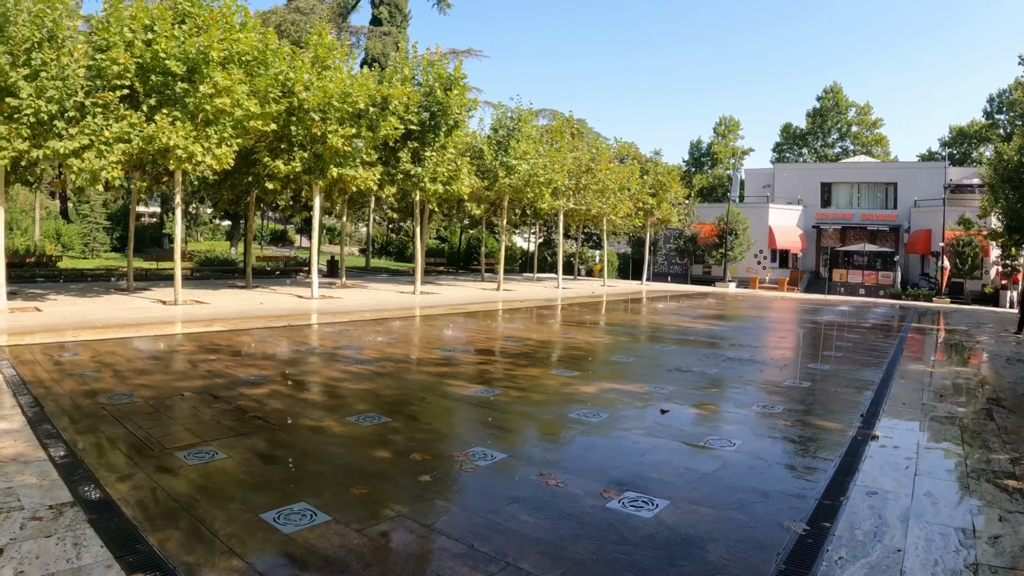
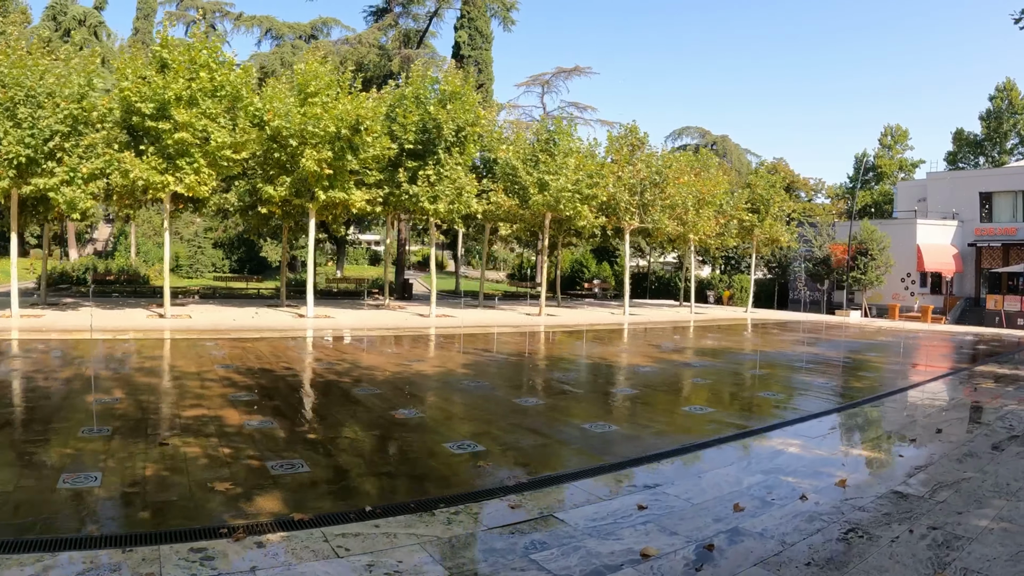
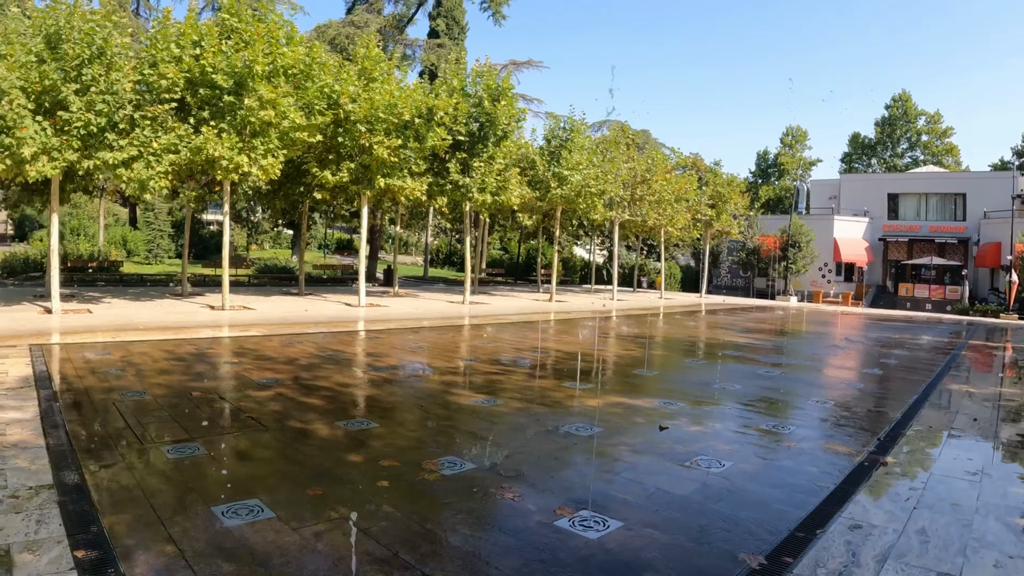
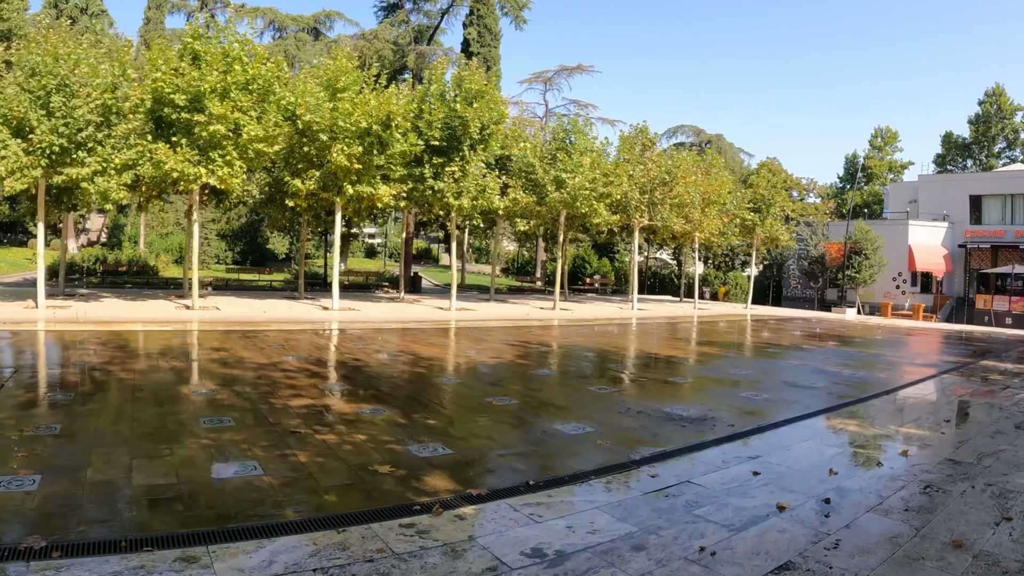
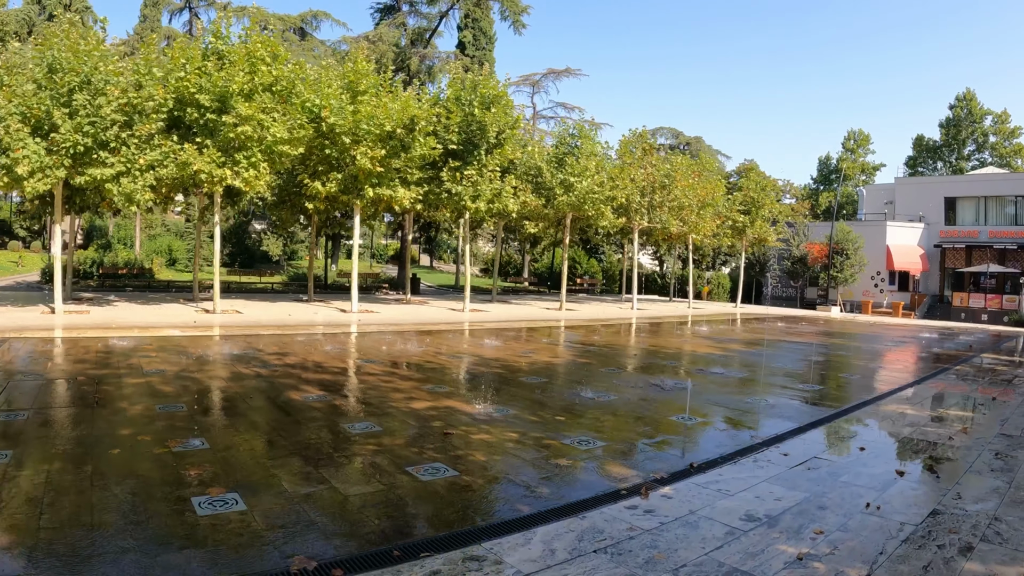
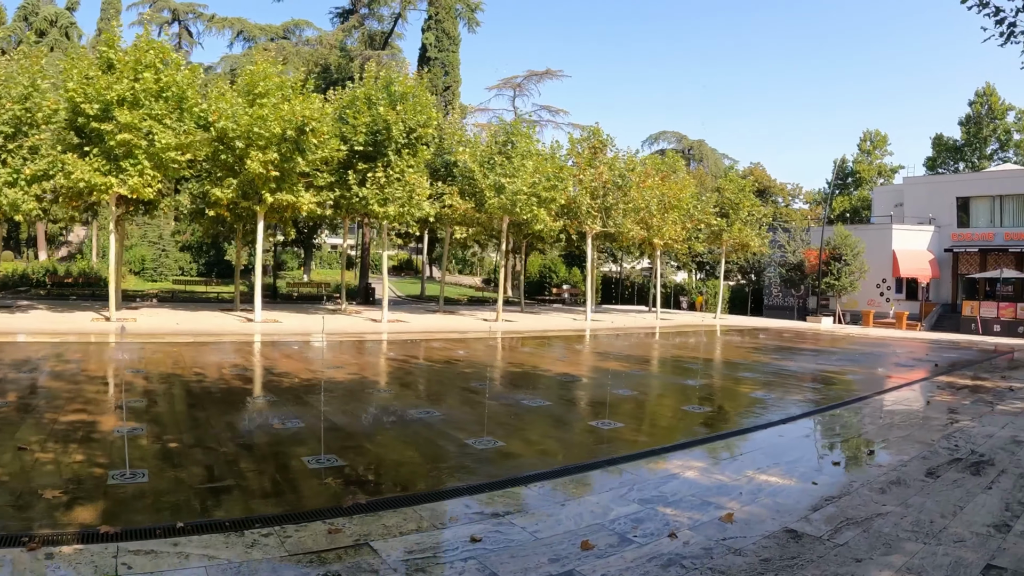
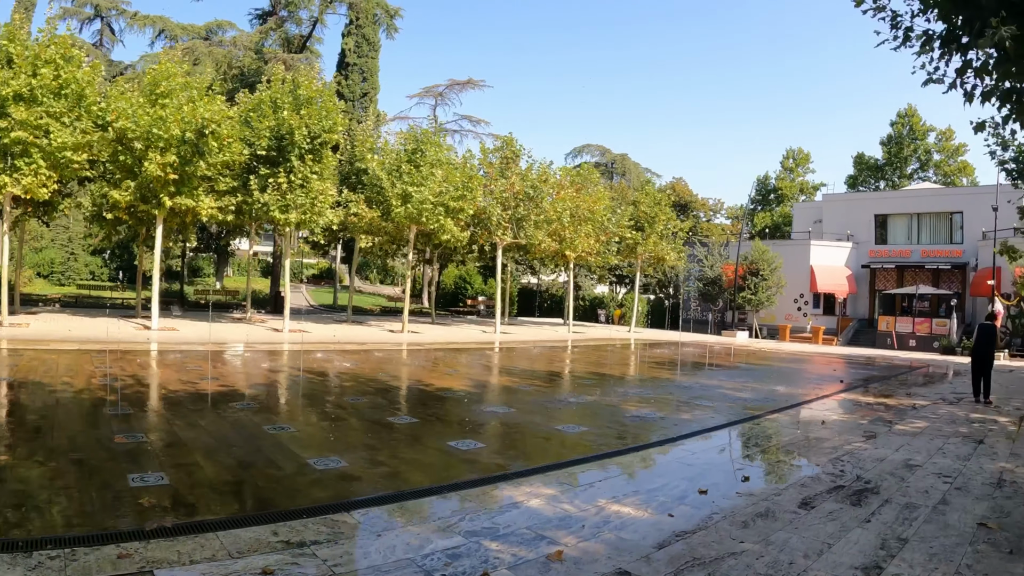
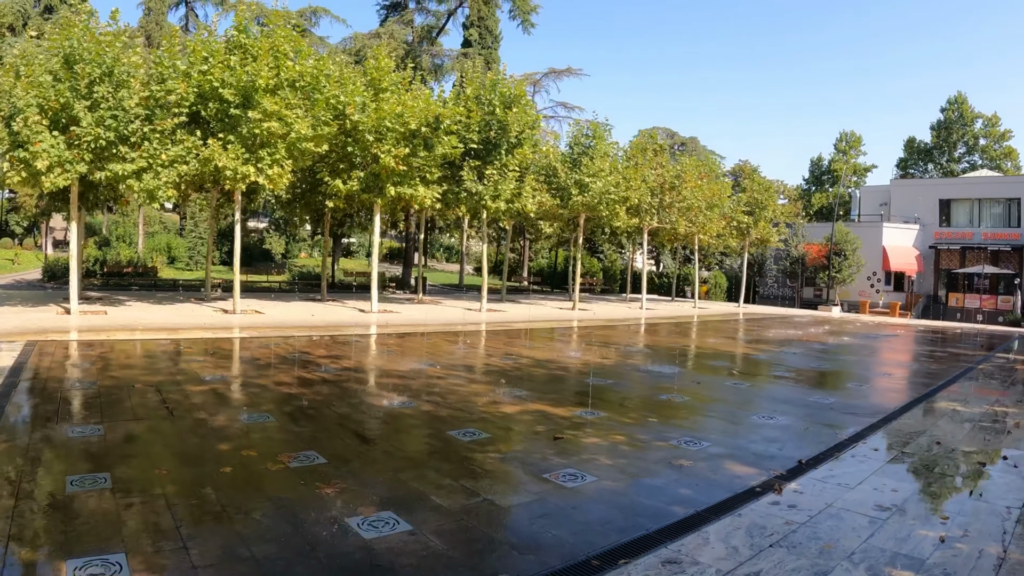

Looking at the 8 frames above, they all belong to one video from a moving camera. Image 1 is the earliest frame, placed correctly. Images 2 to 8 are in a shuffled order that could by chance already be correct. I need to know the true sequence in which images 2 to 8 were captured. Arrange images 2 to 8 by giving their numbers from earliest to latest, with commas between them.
3, 8, 5, 4, 2, 6, 7
